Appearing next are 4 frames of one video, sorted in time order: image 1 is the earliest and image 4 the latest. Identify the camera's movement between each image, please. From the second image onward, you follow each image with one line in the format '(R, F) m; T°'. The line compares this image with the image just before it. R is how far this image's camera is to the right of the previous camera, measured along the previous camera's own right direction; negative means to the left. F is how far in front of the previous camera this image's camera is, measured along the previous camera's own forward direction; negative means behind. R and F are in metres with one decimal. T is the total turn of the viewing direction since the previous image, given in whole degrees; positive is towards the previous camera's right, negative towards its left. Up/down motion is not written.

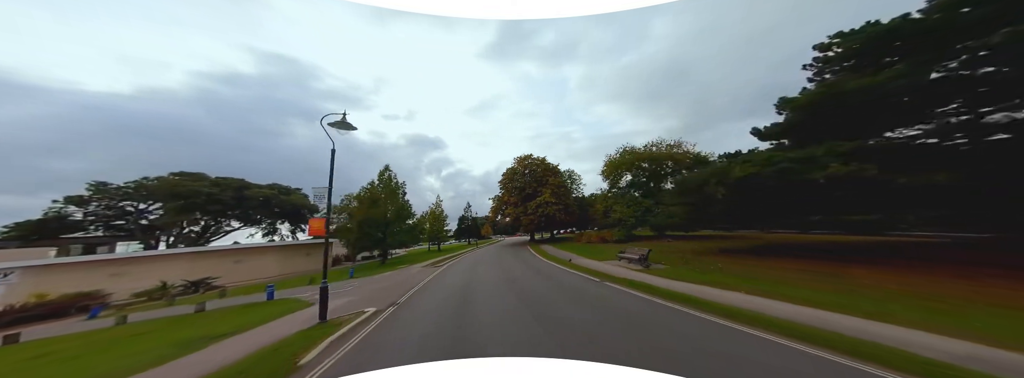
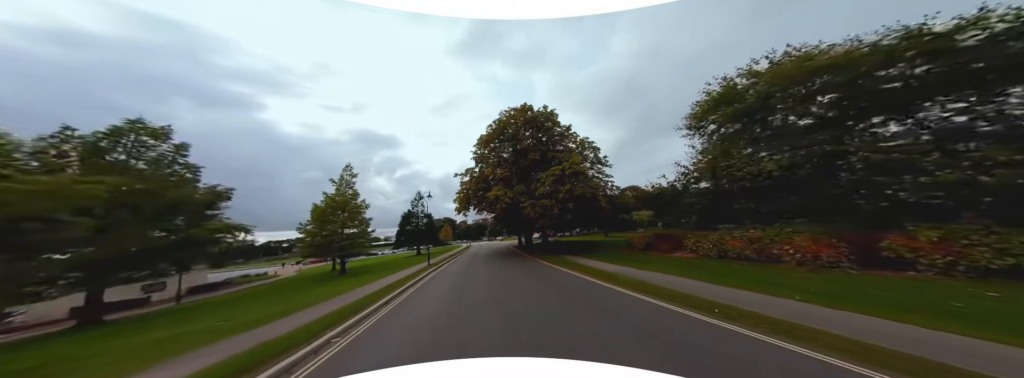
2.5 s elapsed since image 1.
(-0.6, +4.5) m; +10°
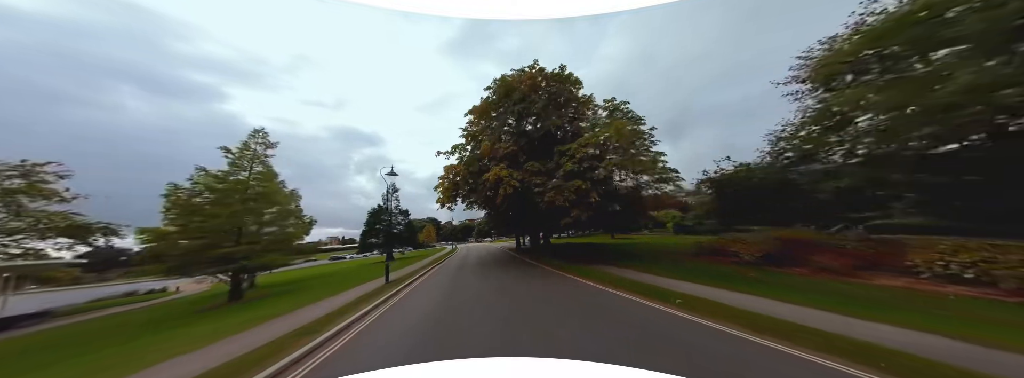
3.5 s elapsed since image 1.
(-0.3, +1.6) m; +3°
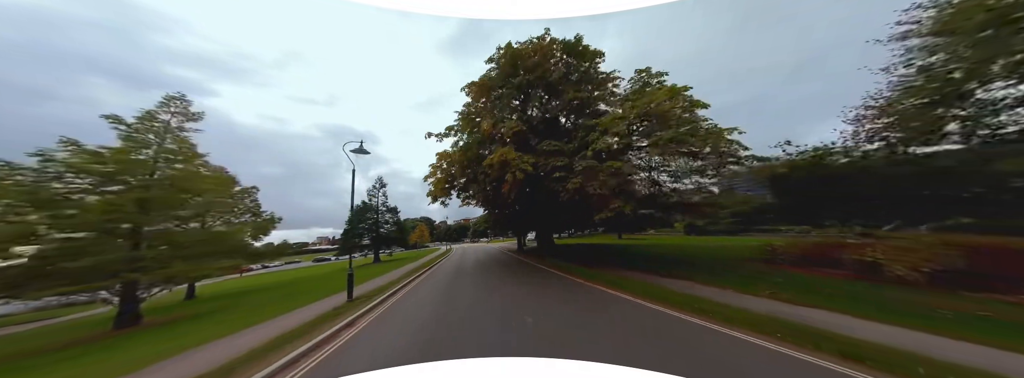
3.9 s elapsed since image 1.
(-0.2, +0.7) m; +1°
